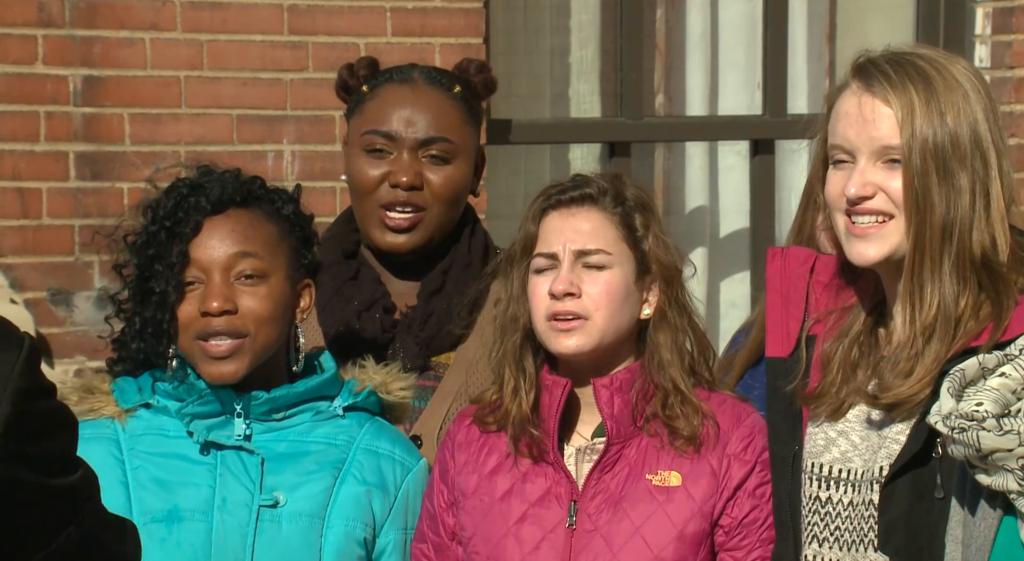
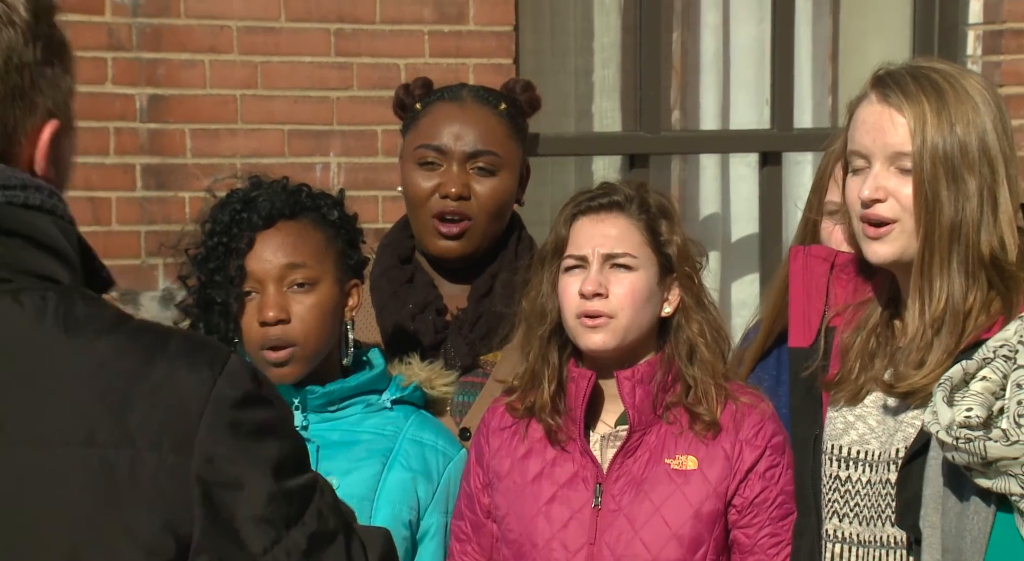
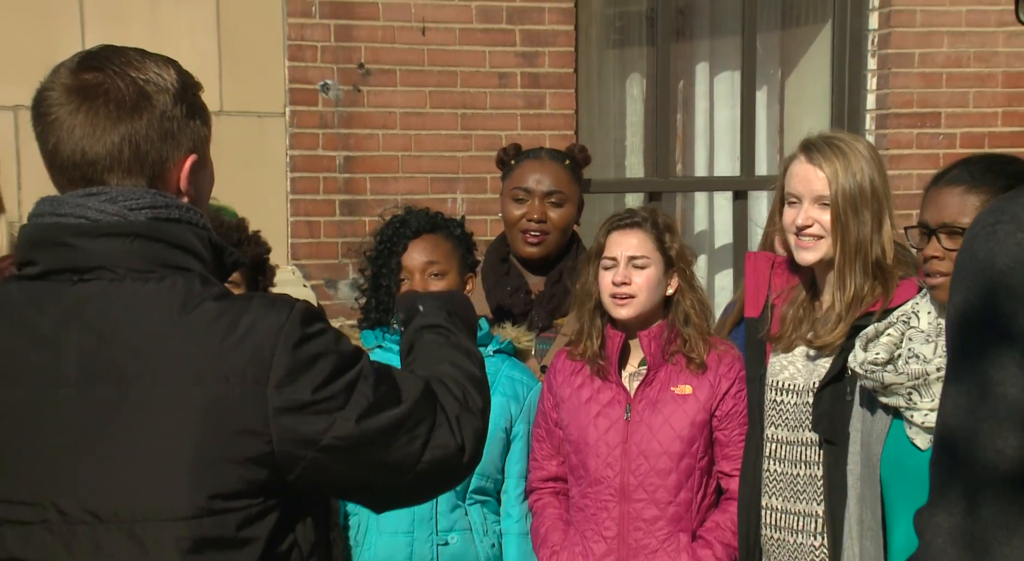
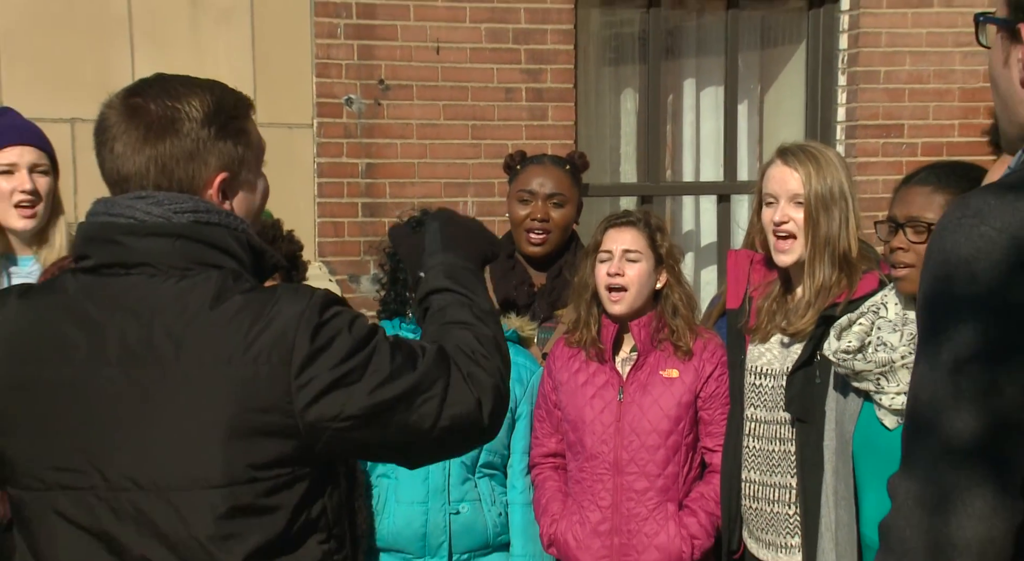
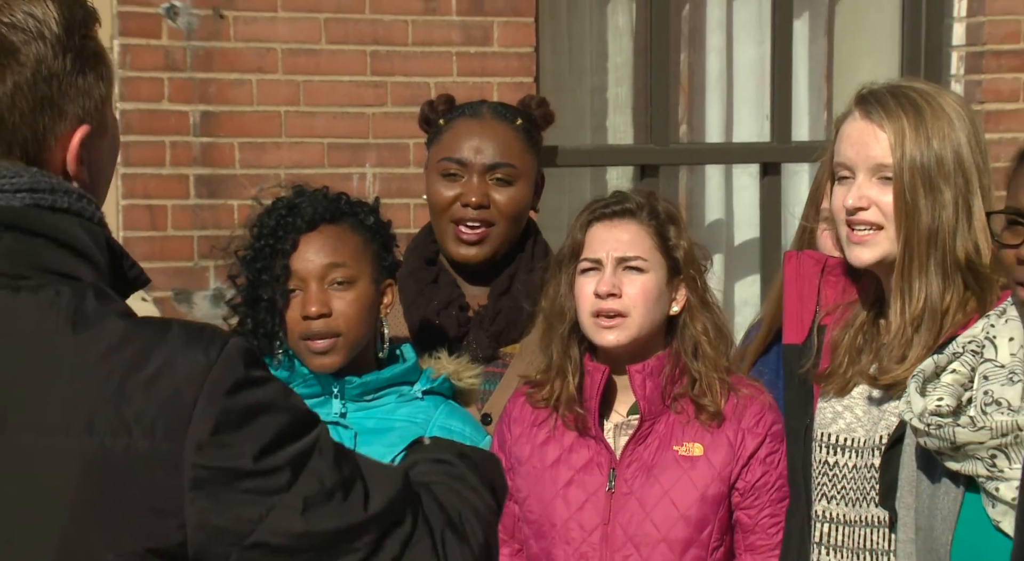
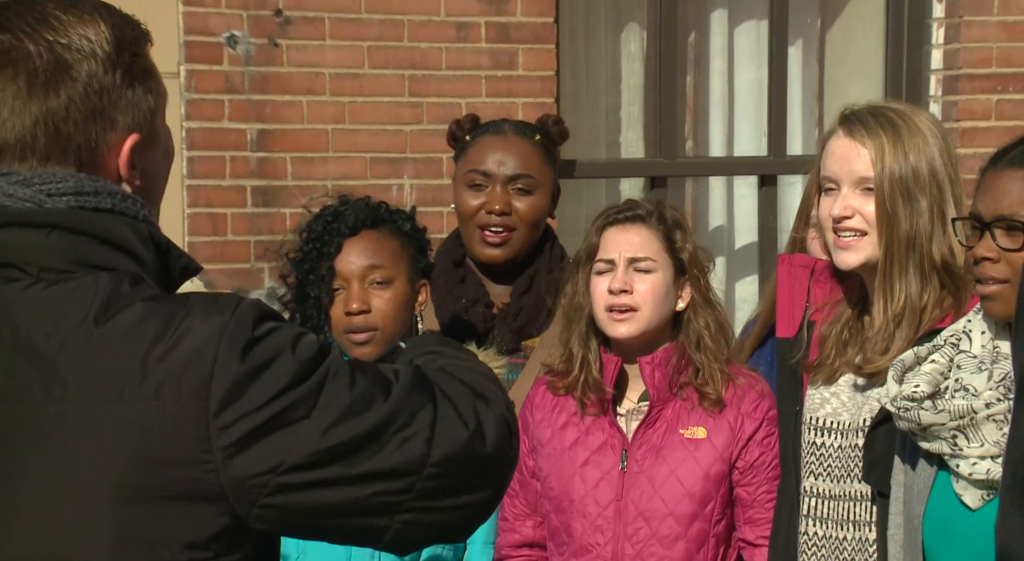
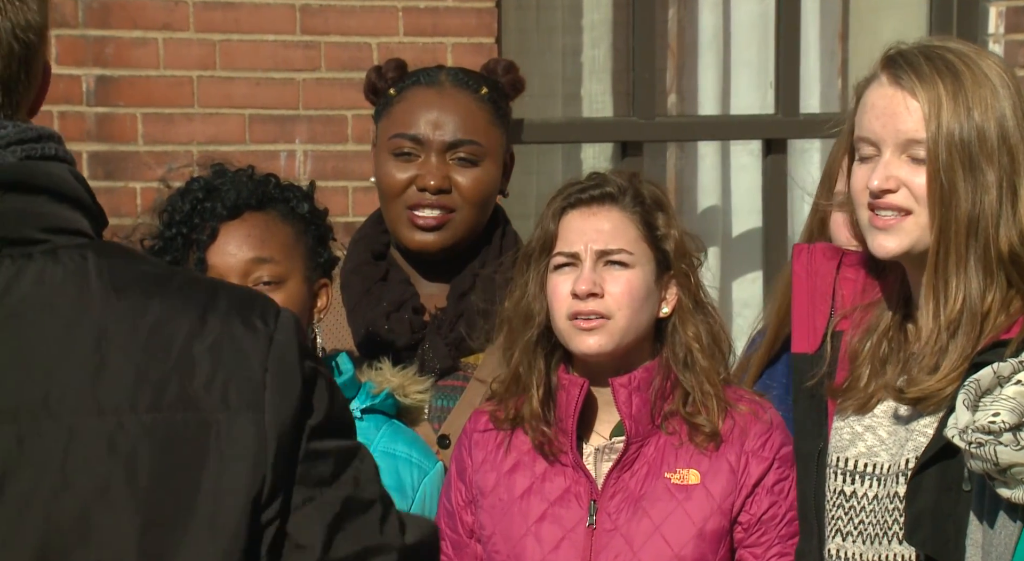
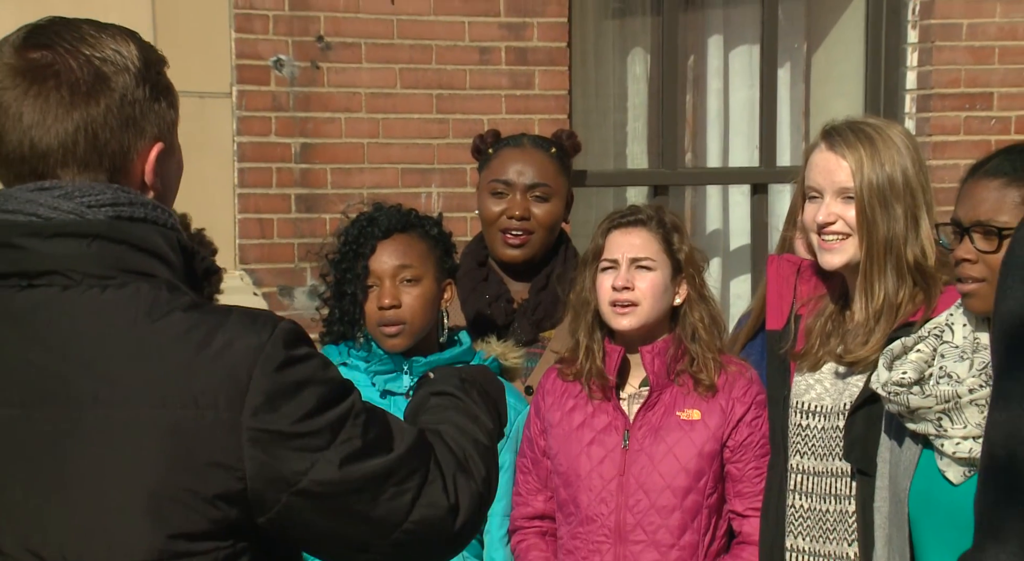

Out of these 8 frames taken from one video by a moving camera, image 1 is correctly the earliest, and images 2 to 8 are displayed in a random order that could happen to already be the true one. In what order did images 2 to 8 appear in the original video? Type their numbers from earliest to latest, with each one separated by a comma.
7, 2, 5, 6, 8, 3, 4
